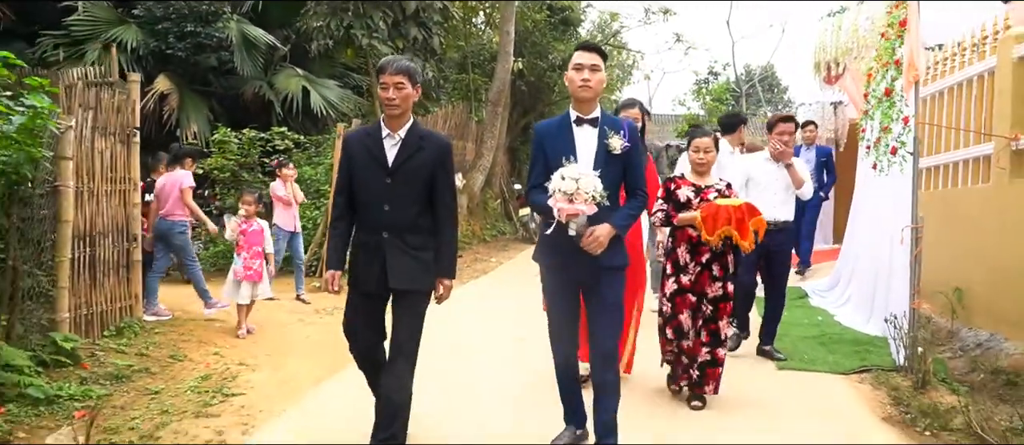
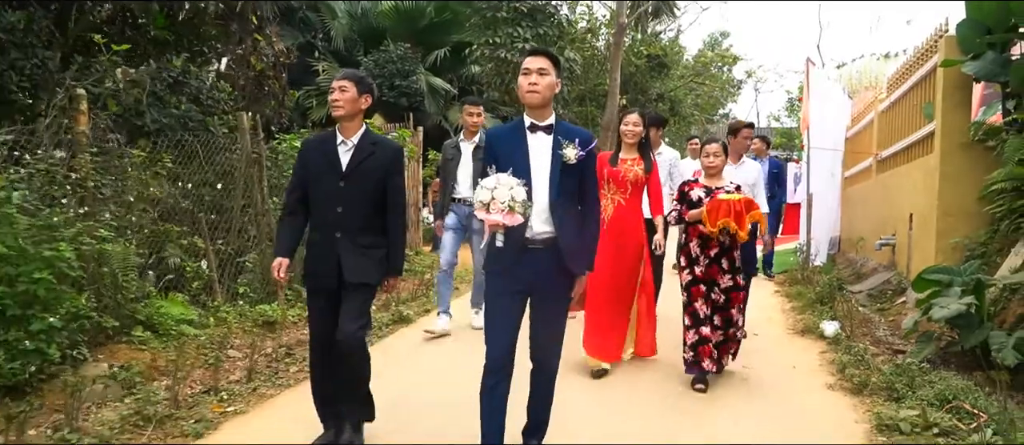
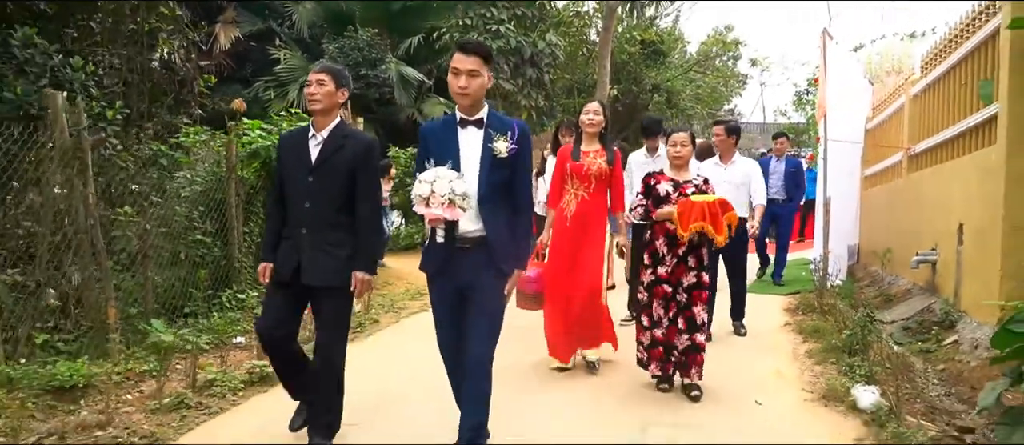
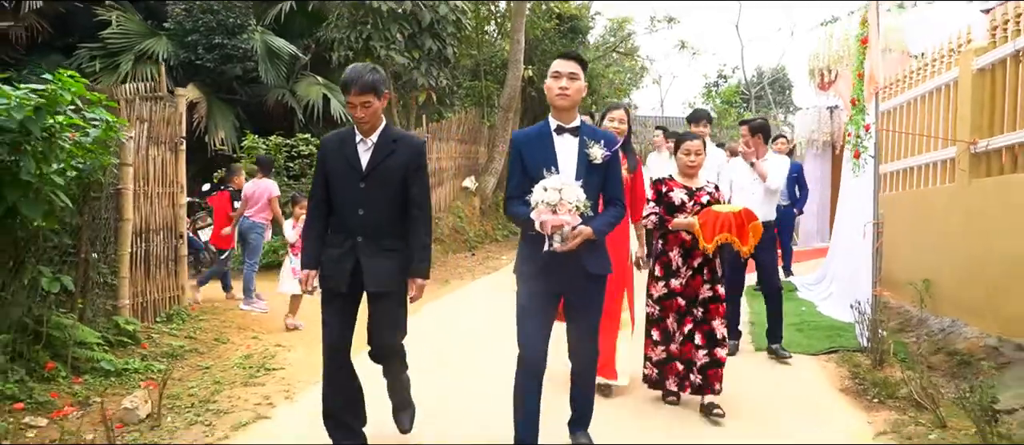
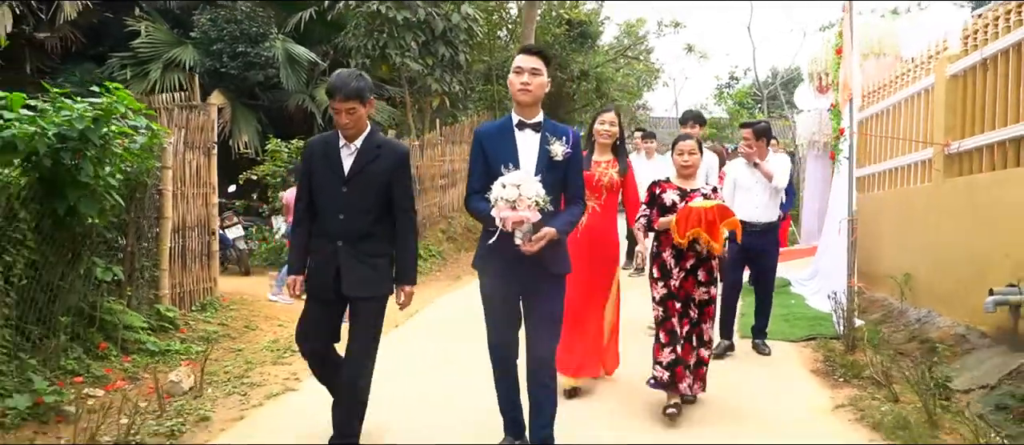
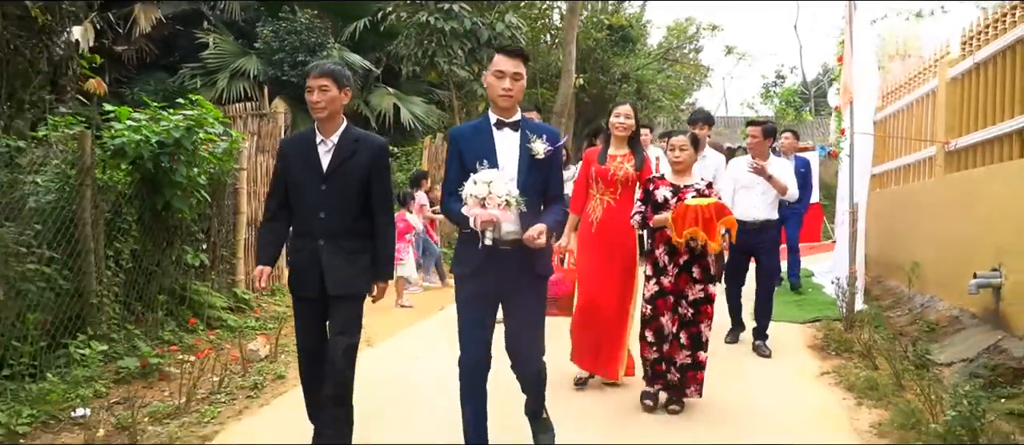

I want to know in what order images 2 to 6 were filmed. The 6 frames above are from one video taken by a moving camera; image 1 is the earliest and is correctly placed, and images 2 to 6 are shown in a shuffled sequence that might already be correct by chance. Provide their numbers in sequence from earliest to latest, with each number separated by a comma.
4, 5, 6, 3, 2
